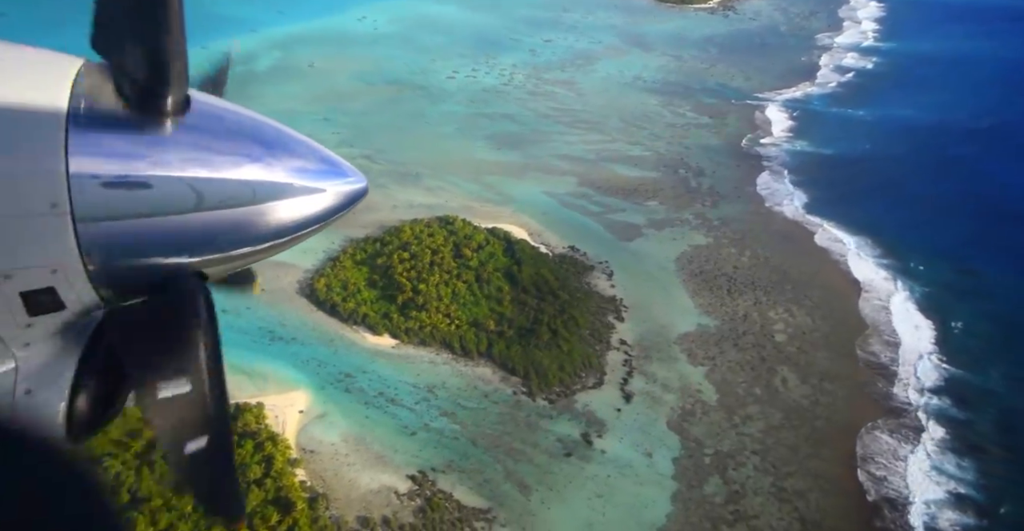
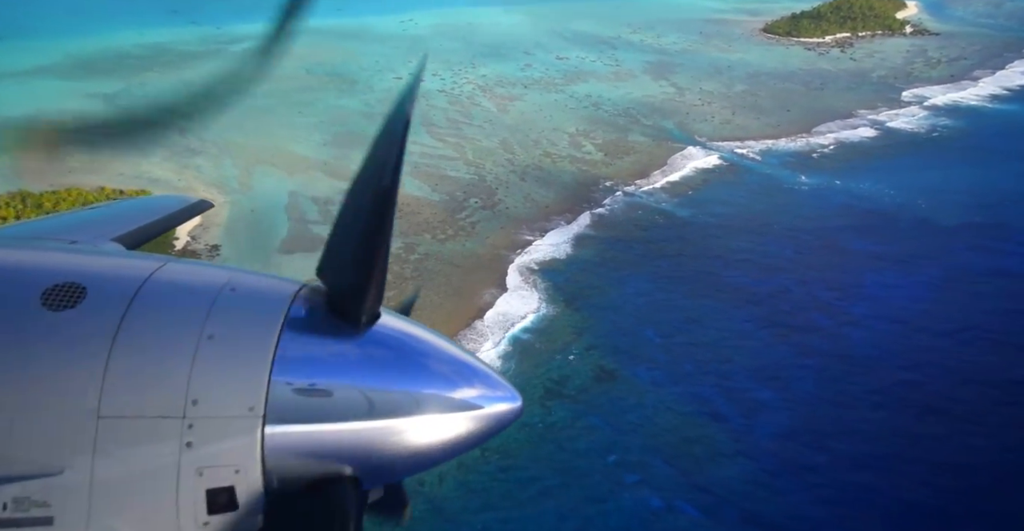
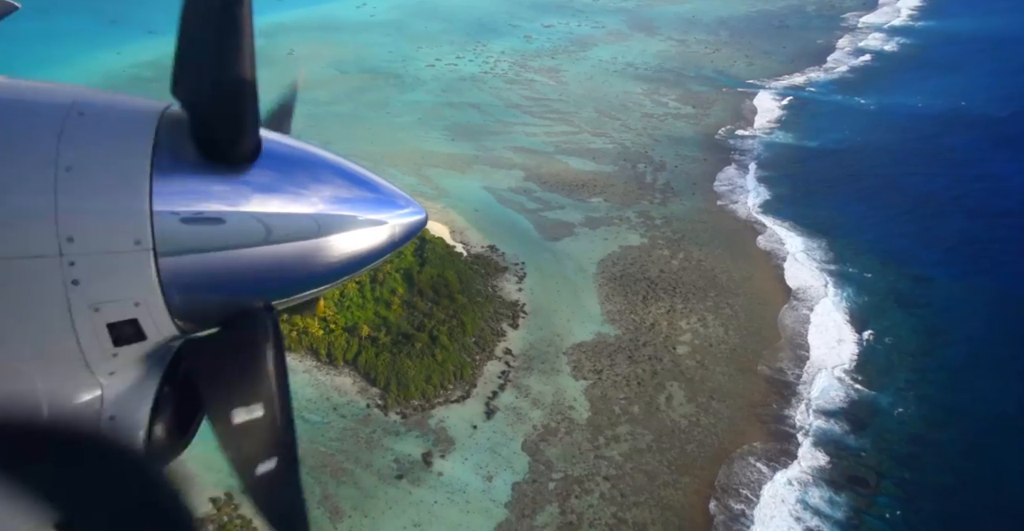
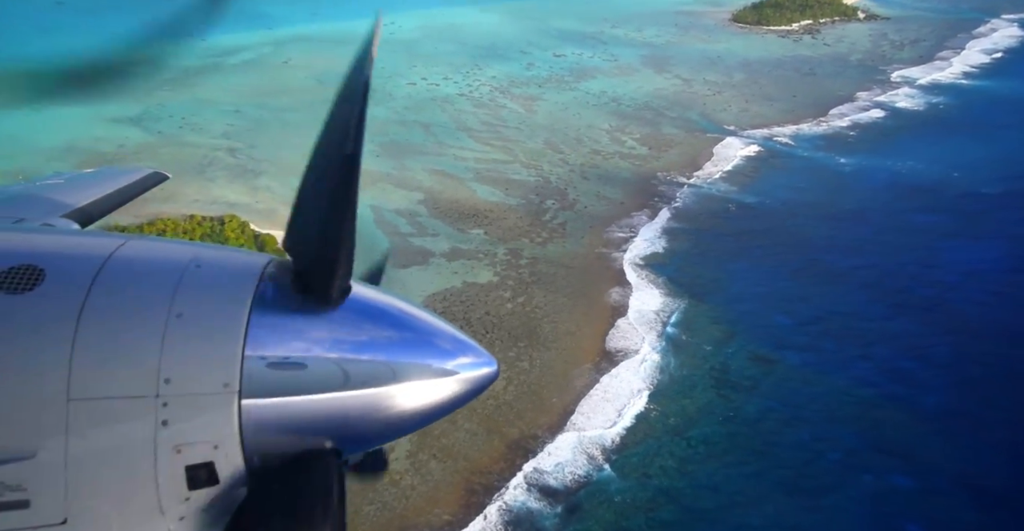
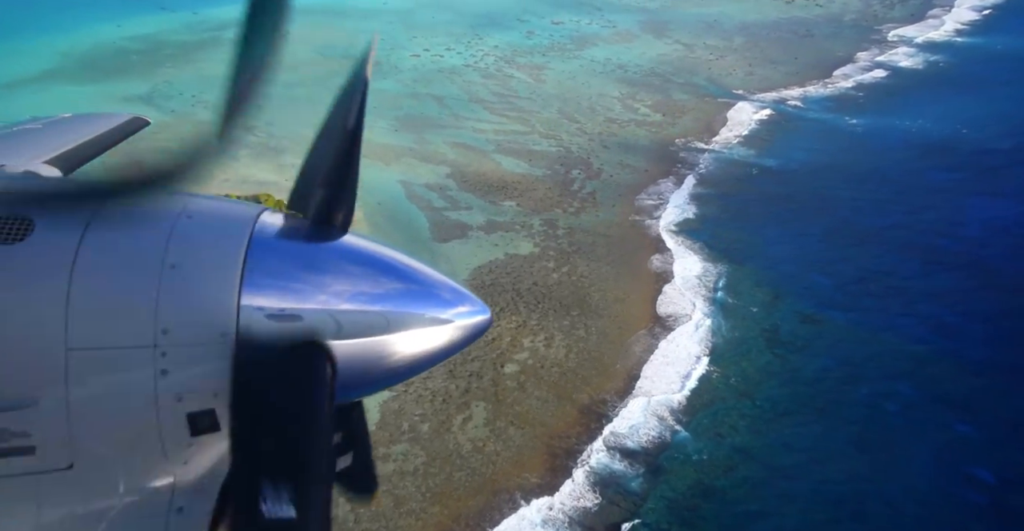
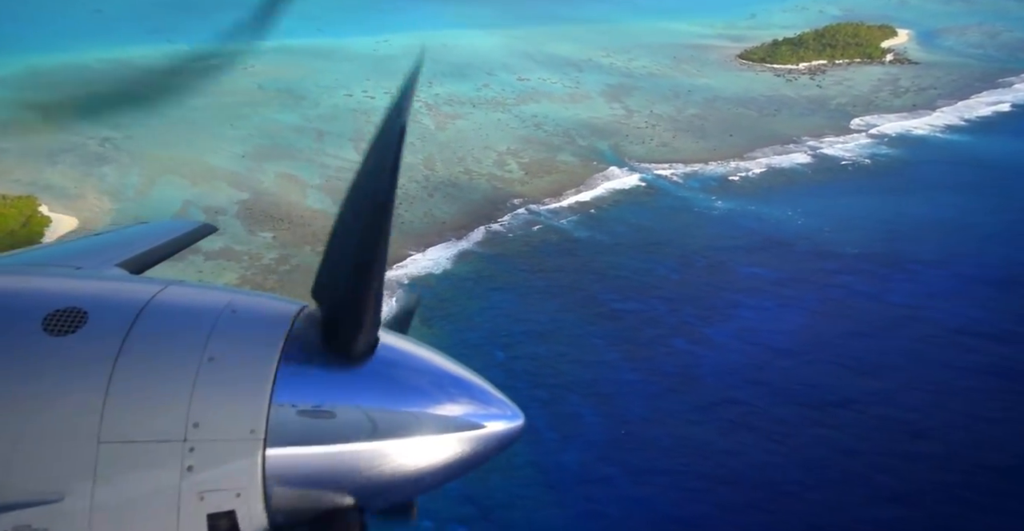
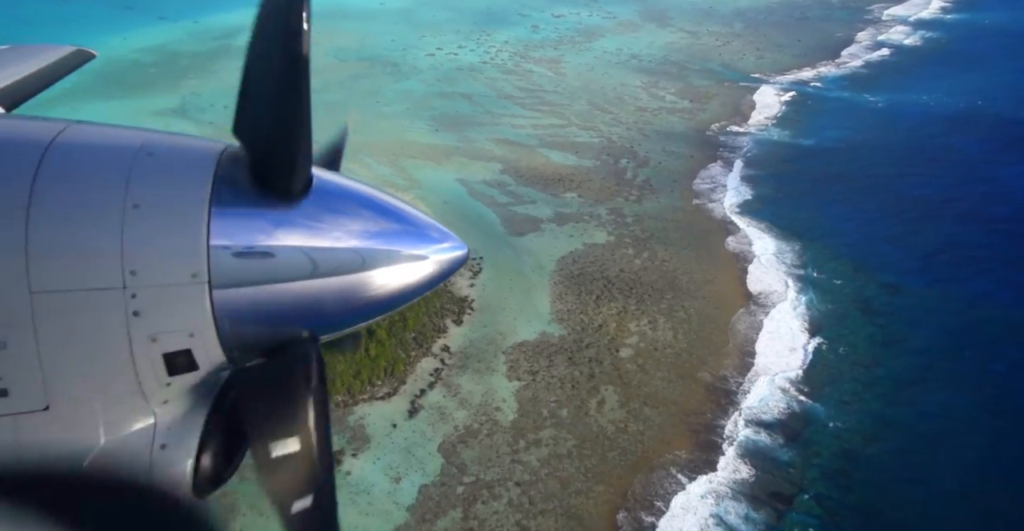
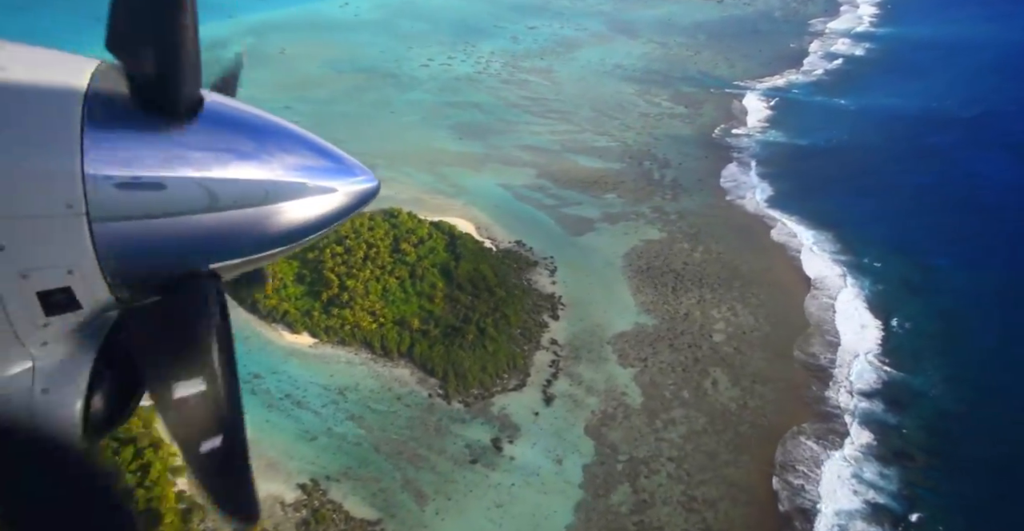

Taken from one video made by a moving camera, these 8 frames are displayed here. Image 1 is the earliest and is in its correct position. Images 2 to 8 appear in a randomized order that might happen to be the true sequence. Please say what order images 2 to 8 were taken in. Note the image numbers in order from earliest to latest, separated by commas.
8, 3, 7, 5, 4, 2, 6
